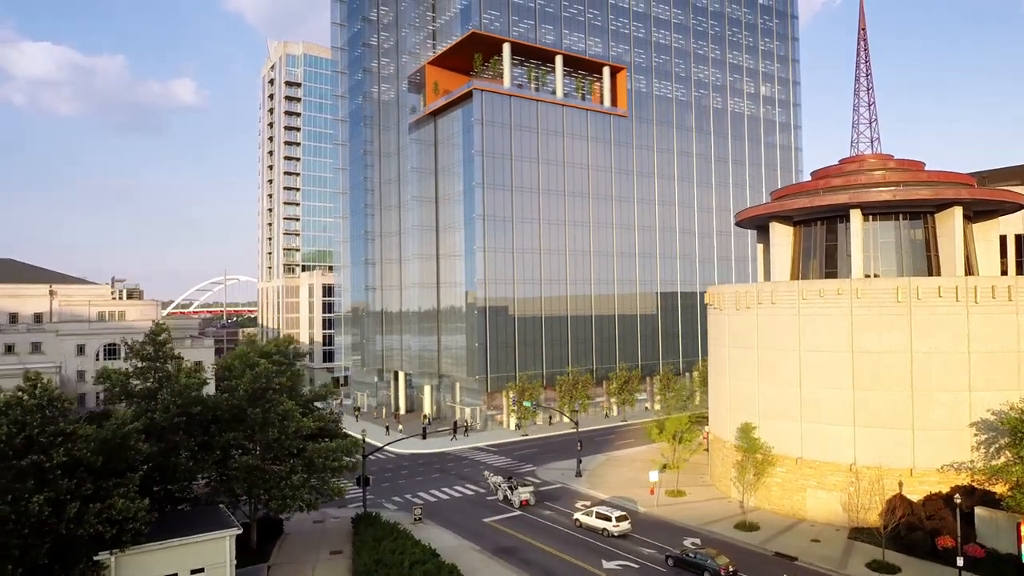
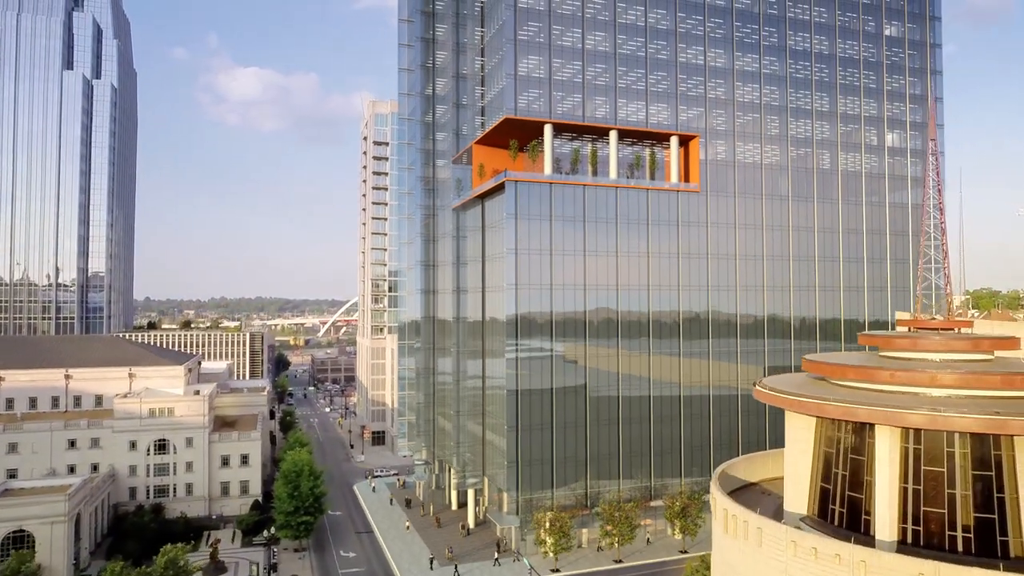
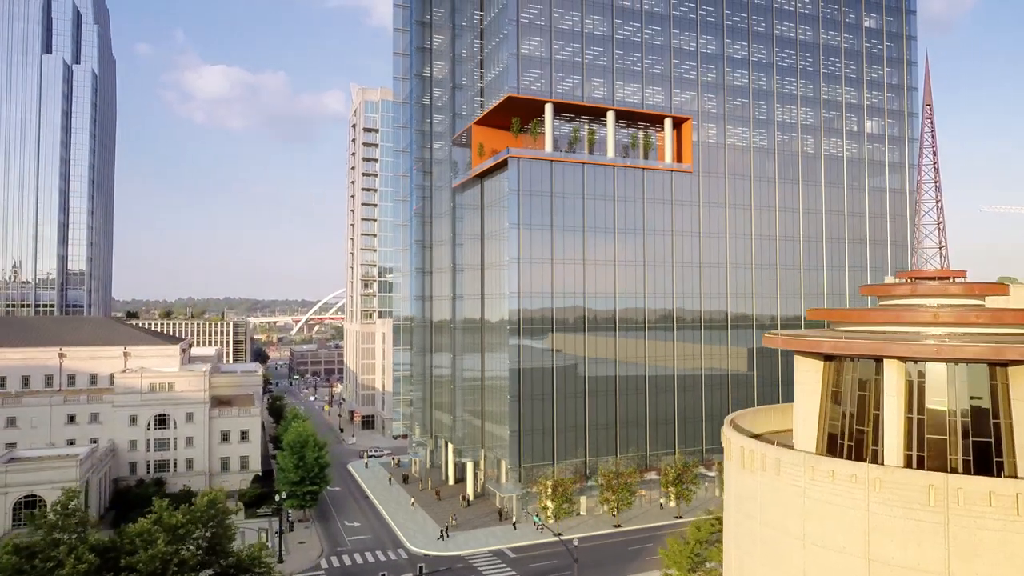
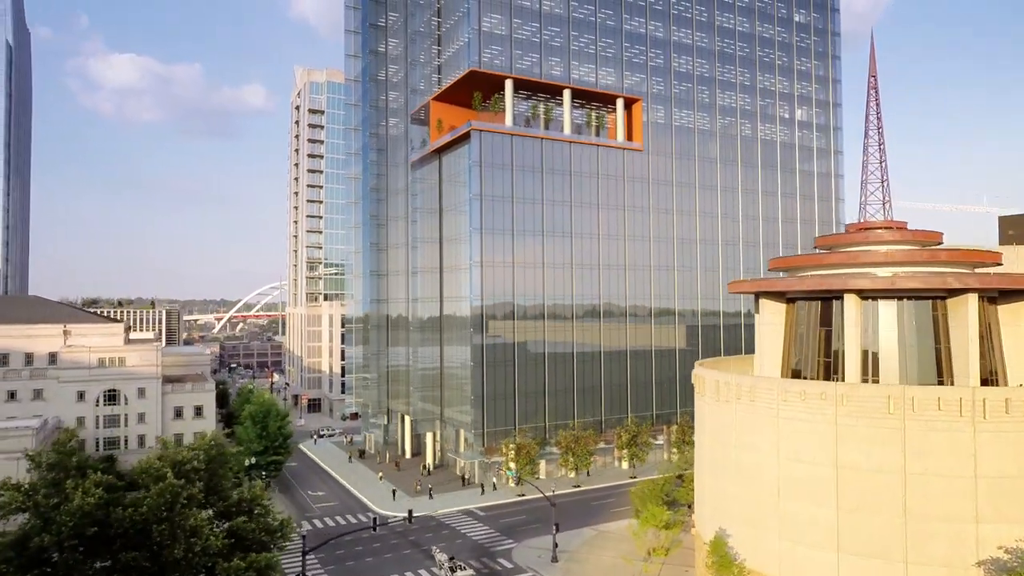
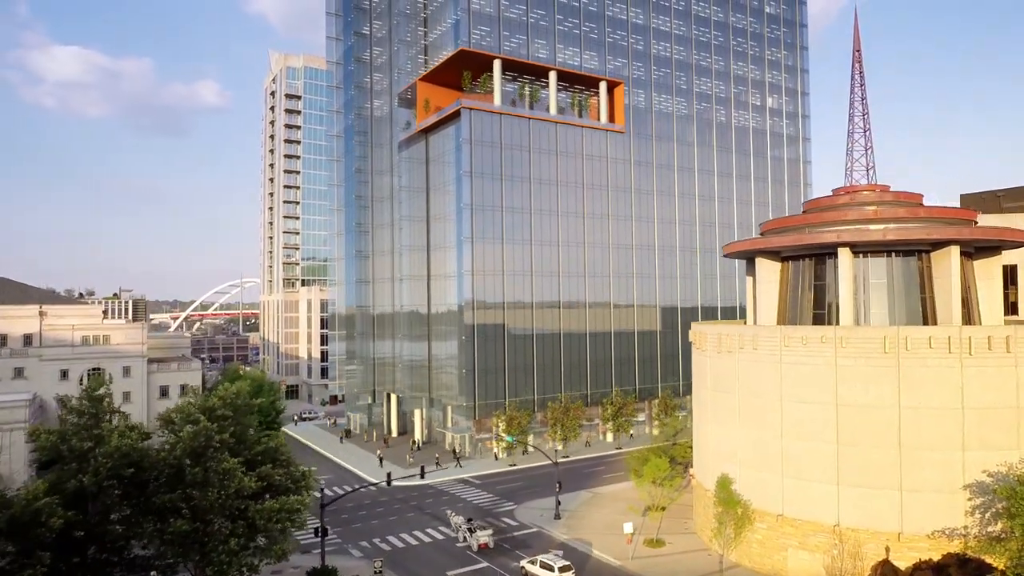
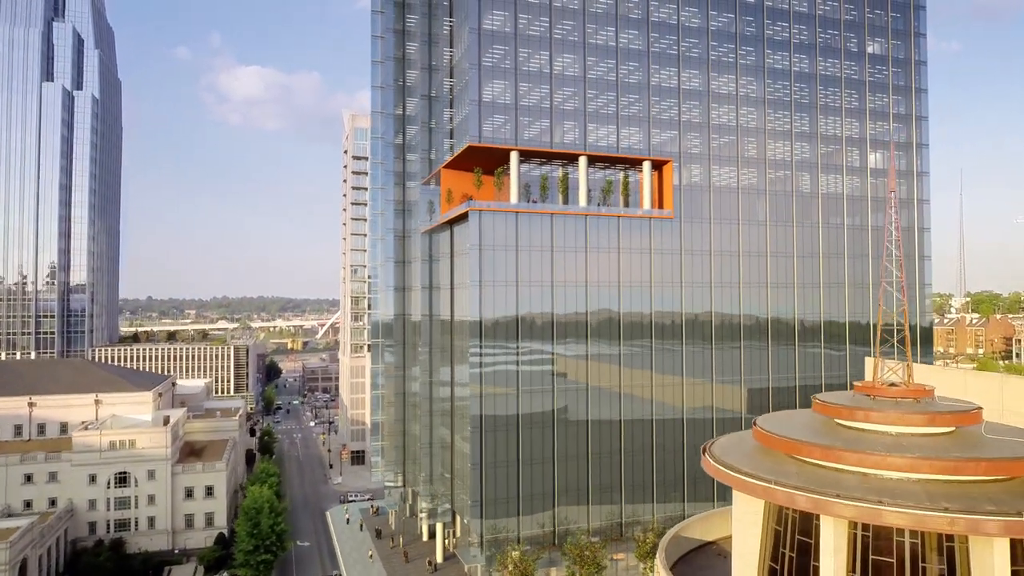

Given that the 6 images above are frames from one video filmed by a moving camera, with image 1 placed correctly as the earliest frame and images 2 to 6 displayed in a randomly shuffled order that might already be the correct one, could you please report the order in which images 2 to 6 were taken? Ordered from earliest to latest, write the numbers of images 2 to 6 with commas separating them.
5, 4, 3, 2, 6
